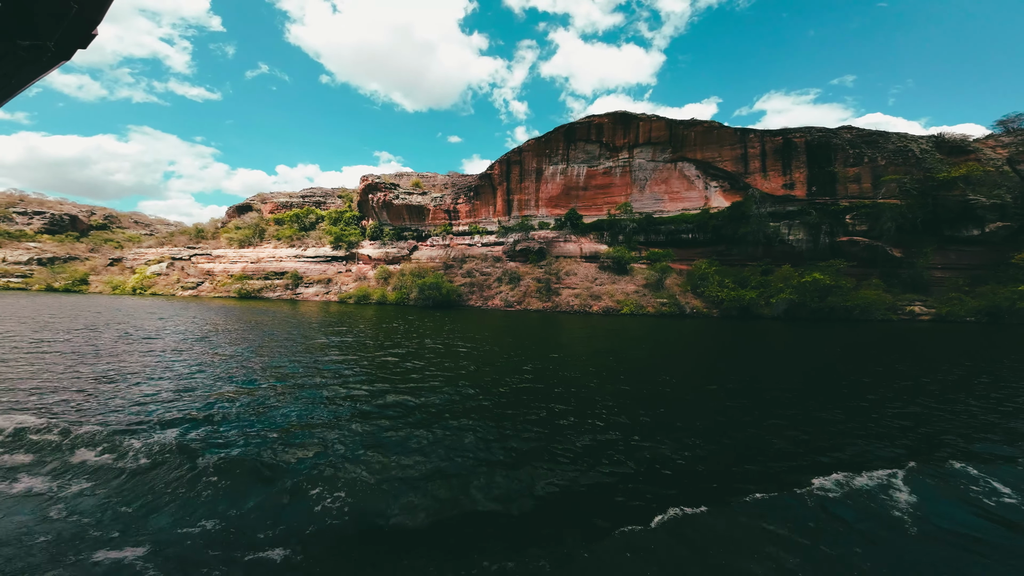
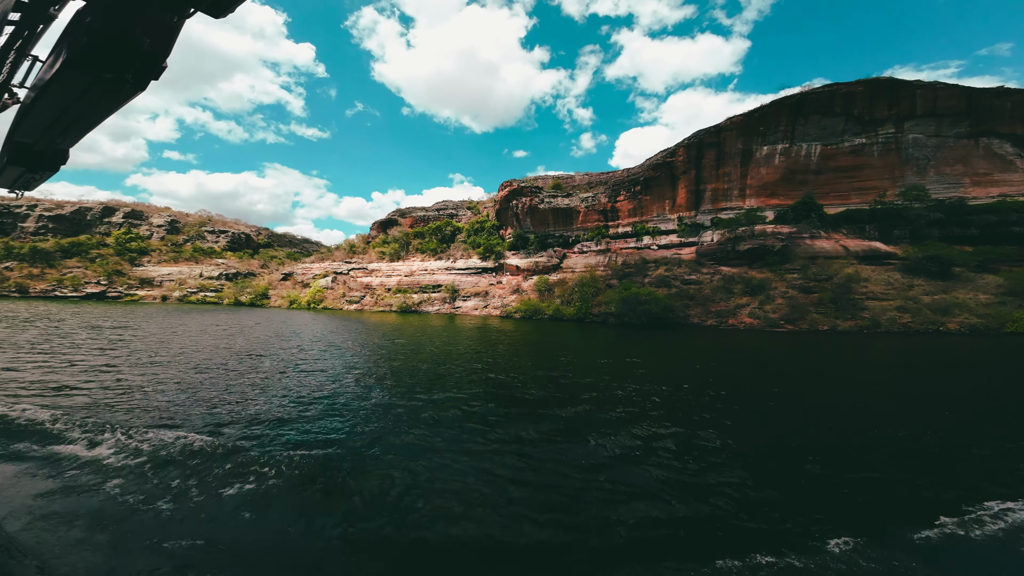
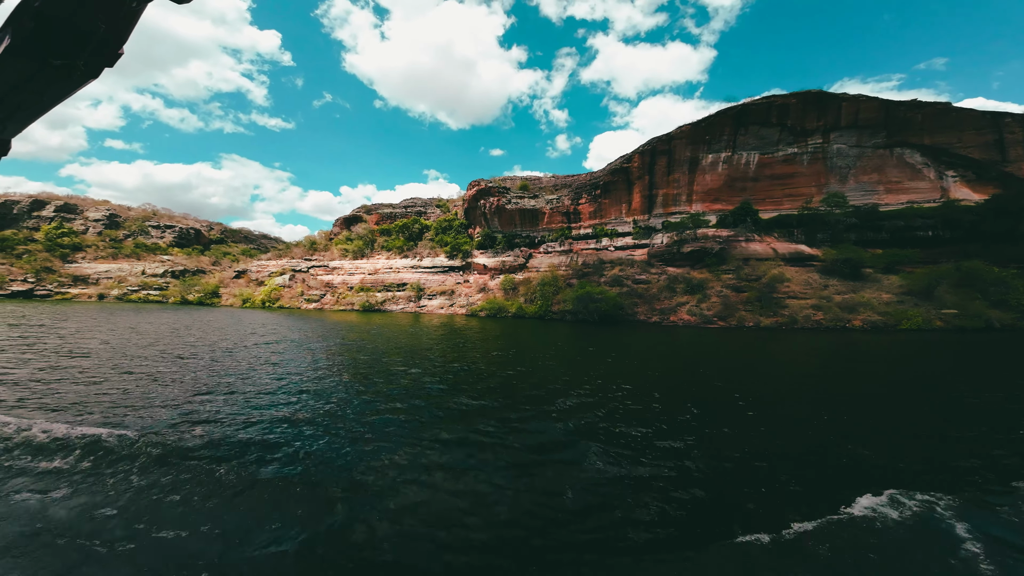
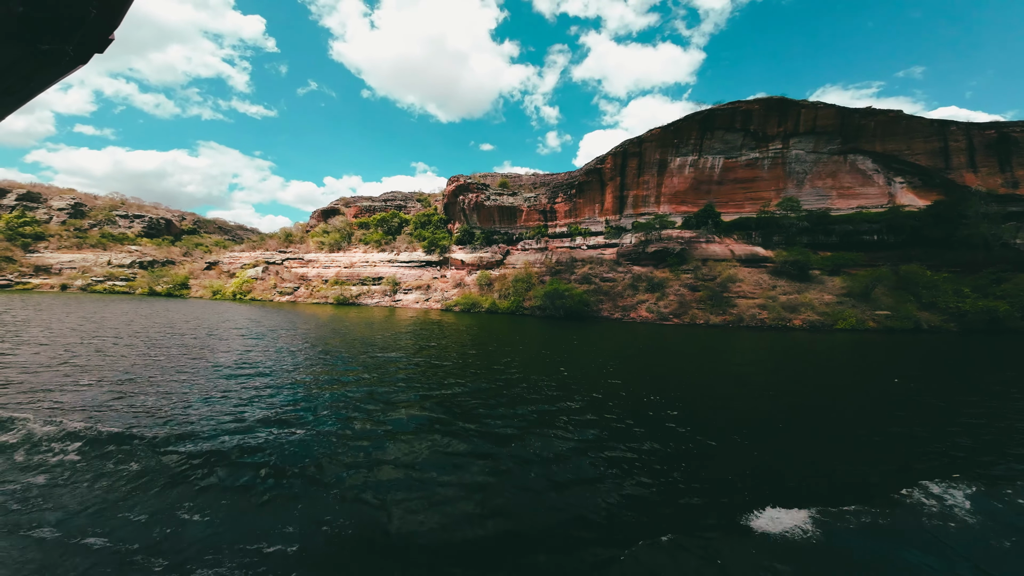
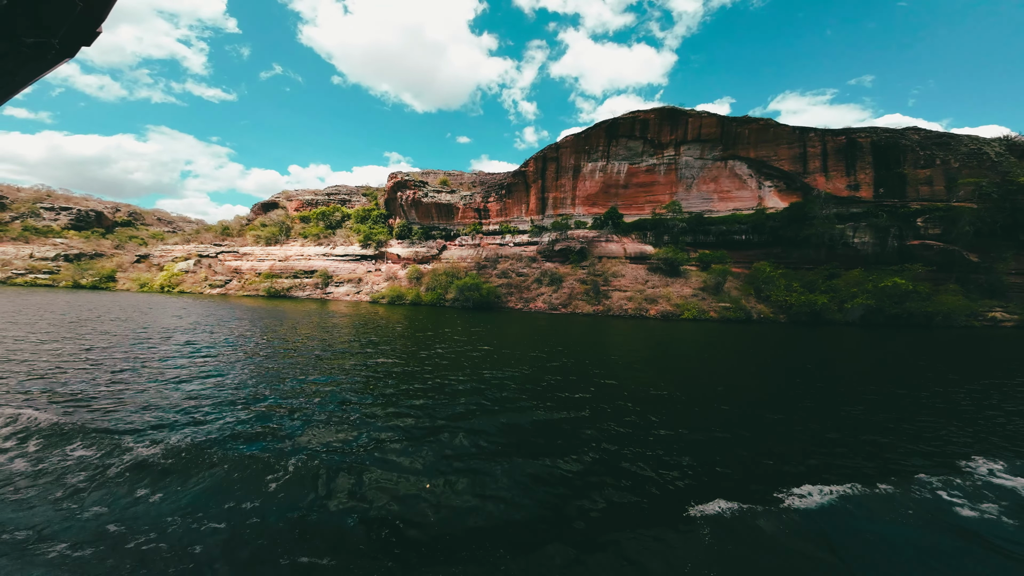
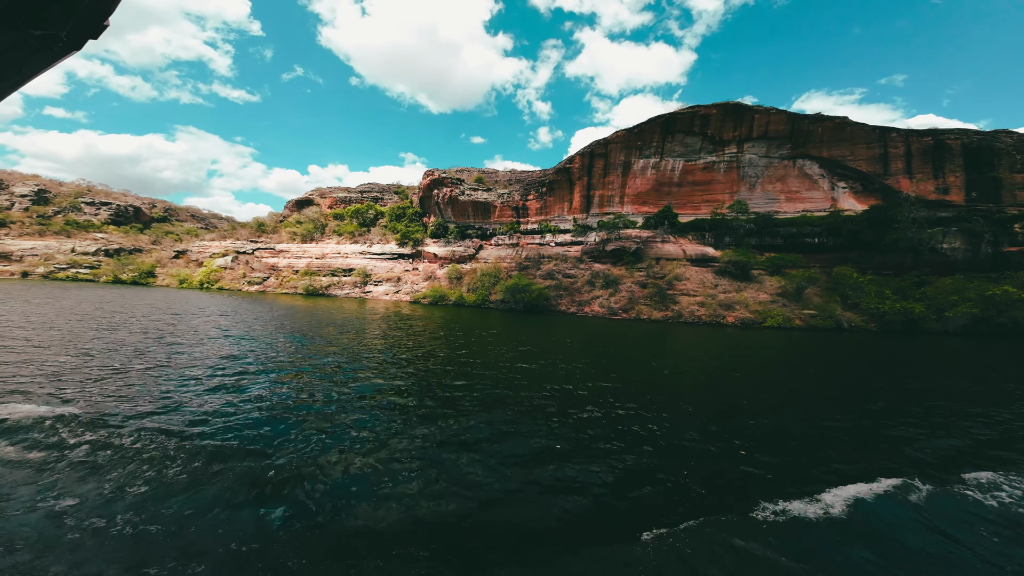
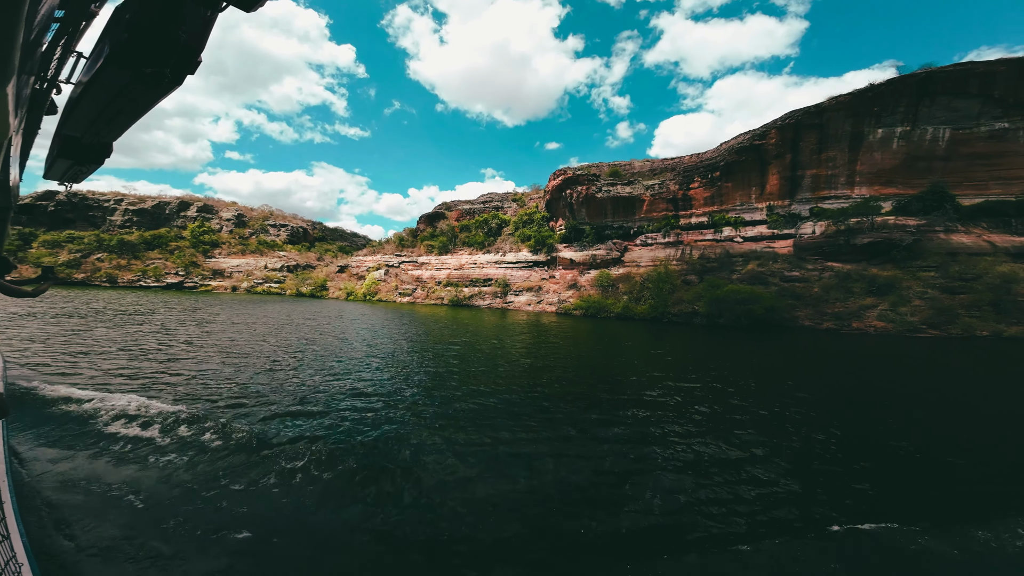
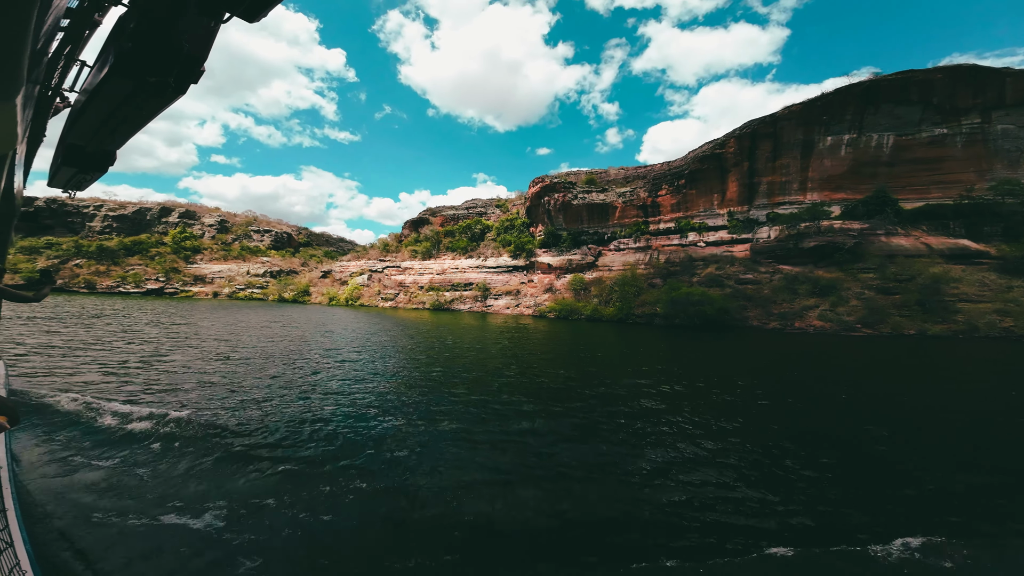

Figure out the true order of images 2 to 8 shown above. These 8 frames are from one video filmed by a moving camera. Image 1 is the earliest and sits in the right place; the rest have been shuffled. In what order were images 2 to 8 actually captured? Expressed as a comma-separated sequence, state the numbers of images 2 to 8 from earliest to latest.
5, 6, 4, 3, 2, 8, 7
